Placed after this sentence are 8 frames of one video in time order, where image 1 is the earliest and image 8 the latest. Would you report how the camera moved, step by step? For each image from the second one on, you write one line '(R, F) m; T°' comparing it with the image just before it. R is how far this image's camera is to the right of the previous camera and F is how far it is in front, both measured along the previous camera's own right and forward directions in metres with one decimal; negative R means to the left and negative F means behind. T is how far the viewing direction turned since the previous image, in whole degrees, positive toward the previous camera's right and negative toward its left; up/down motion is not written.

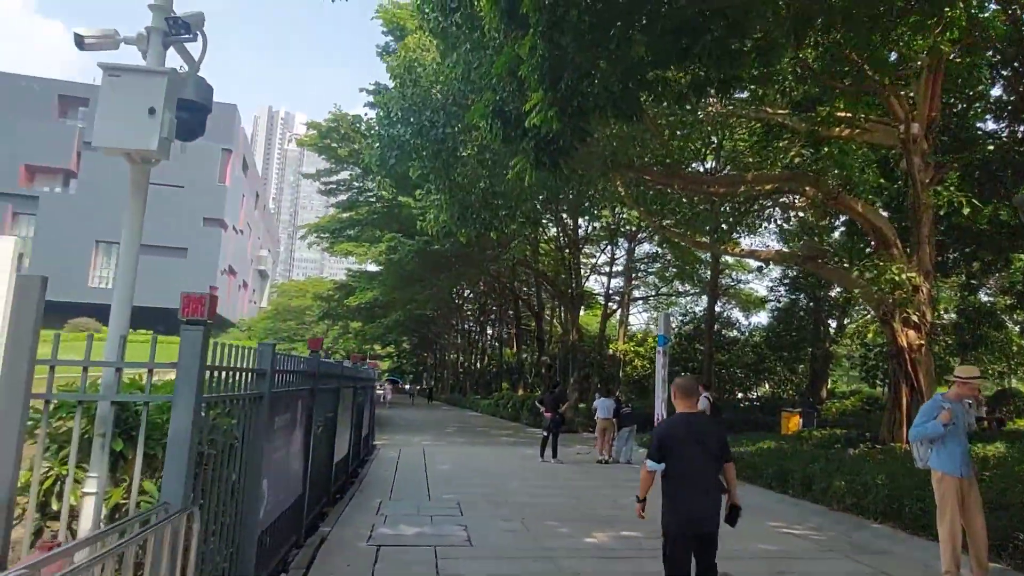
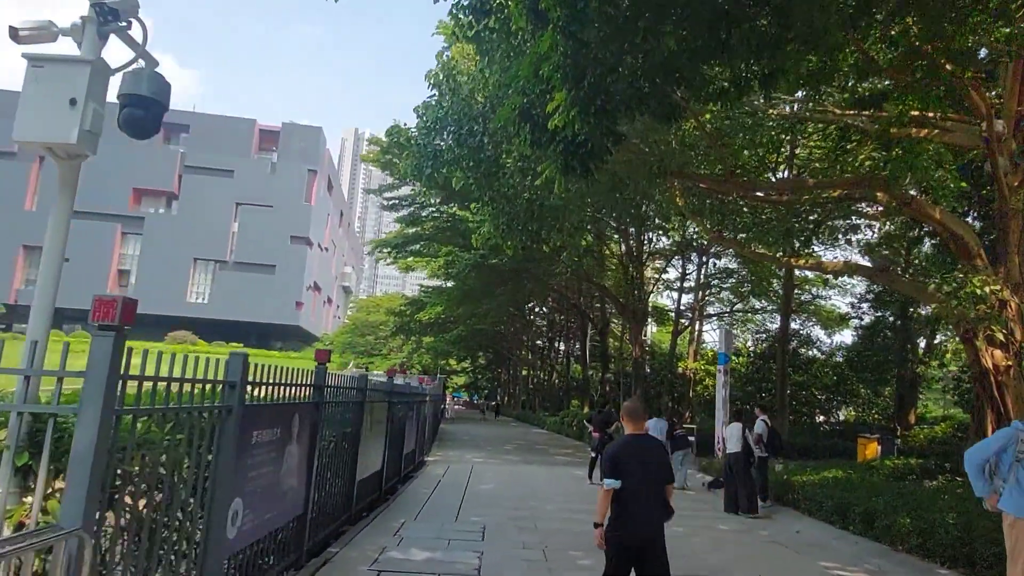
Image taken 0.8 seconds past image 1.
(+0.6, +0.4) m; -6°
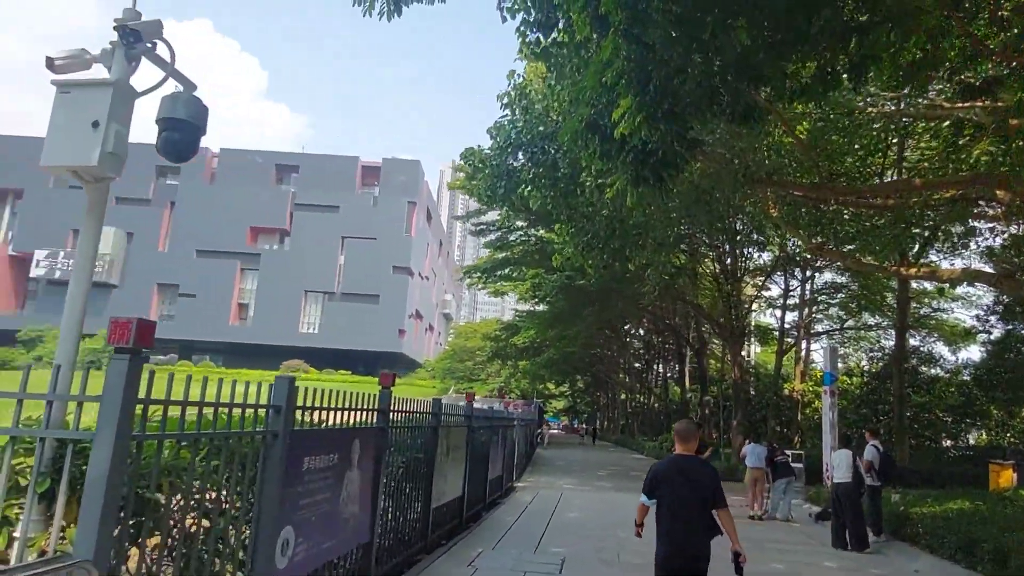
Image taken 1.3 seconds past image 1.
(+0.3, +0.3) m; -8°
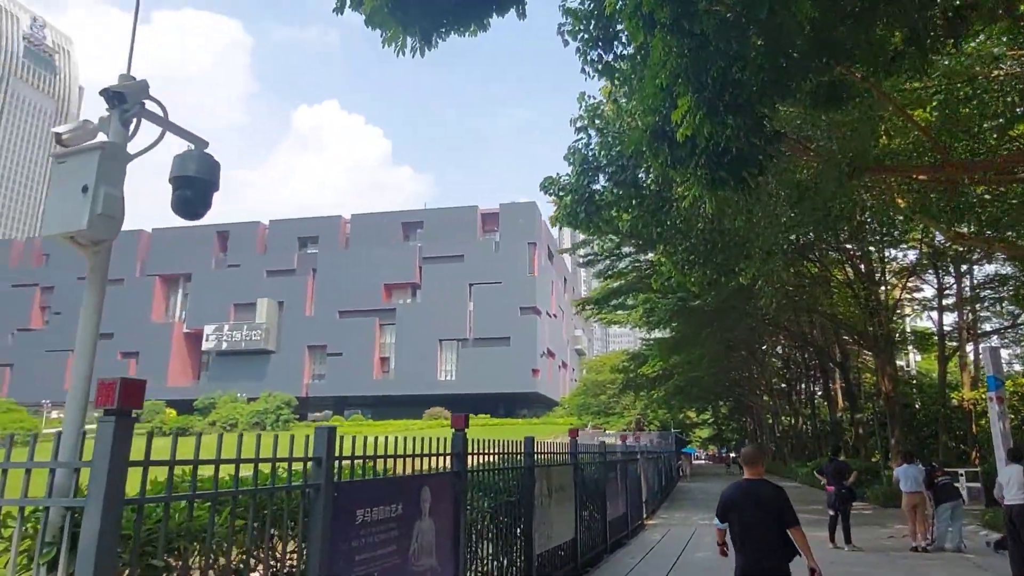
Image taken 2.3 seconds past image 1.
(+0.5, +0.4) m; -10°
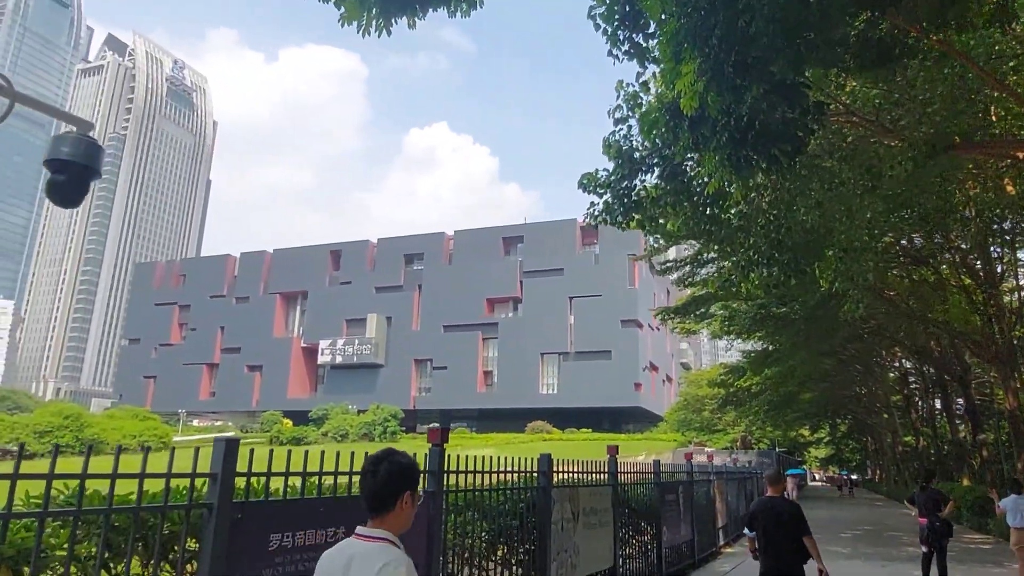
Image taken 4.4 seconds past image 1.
(+0.9, +0.7) m; -9°
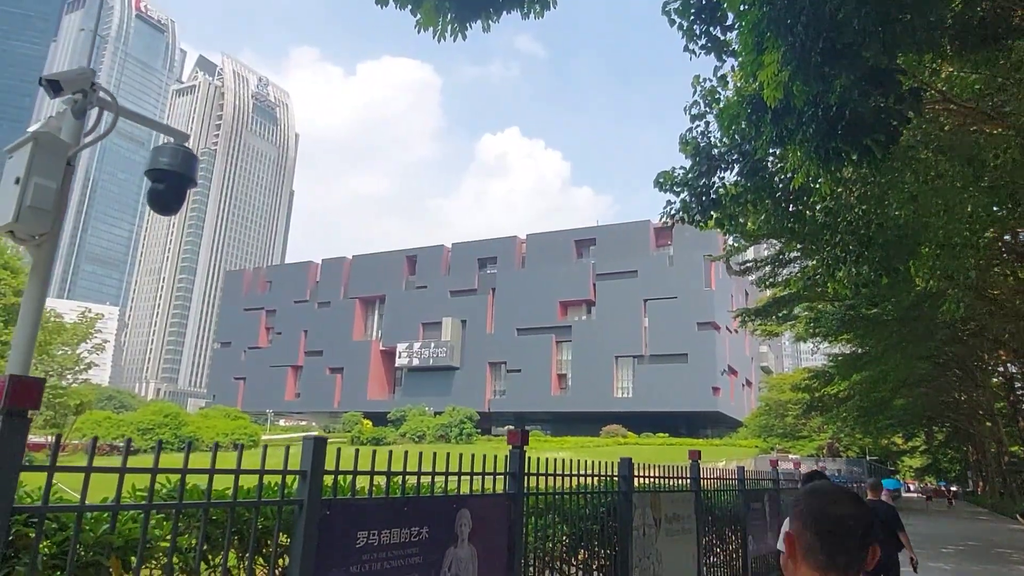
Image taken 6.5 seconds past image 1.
(0.0, 0.0) m; -6°
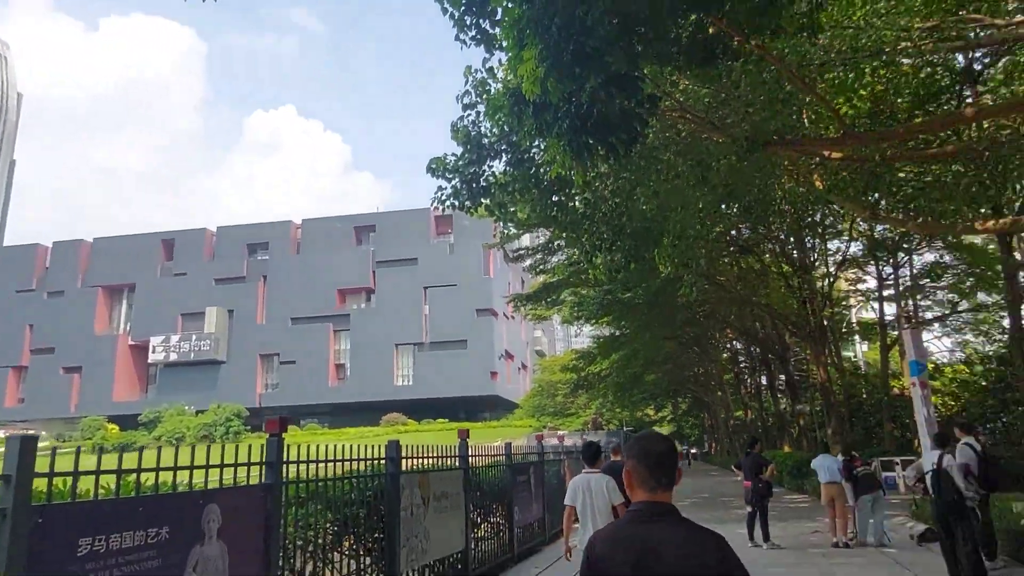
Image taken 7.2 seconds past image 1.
(+0.1, 0.0) m; +18°
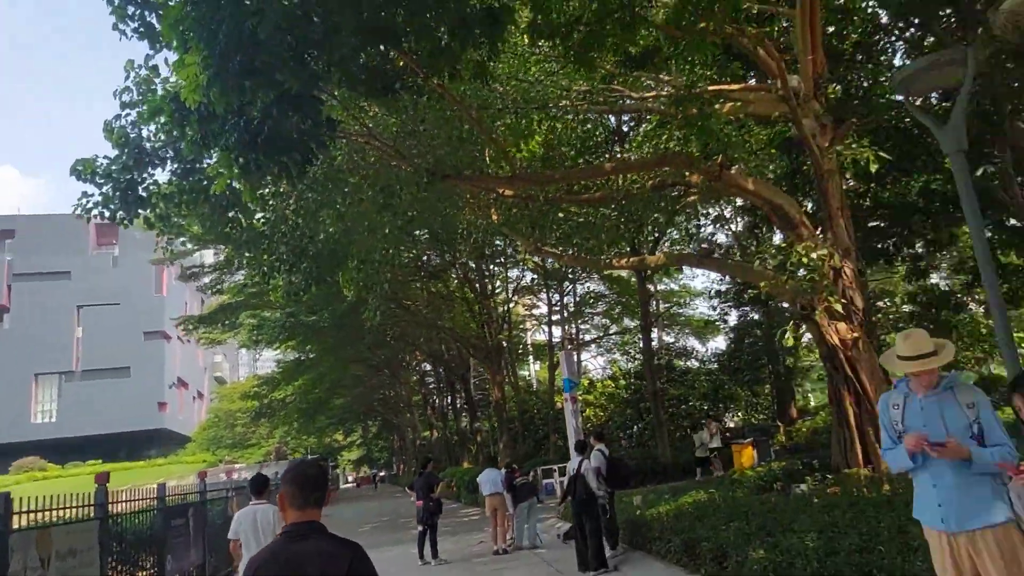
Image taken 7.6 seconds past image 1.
(+0.2, 0.0) m; +25°
